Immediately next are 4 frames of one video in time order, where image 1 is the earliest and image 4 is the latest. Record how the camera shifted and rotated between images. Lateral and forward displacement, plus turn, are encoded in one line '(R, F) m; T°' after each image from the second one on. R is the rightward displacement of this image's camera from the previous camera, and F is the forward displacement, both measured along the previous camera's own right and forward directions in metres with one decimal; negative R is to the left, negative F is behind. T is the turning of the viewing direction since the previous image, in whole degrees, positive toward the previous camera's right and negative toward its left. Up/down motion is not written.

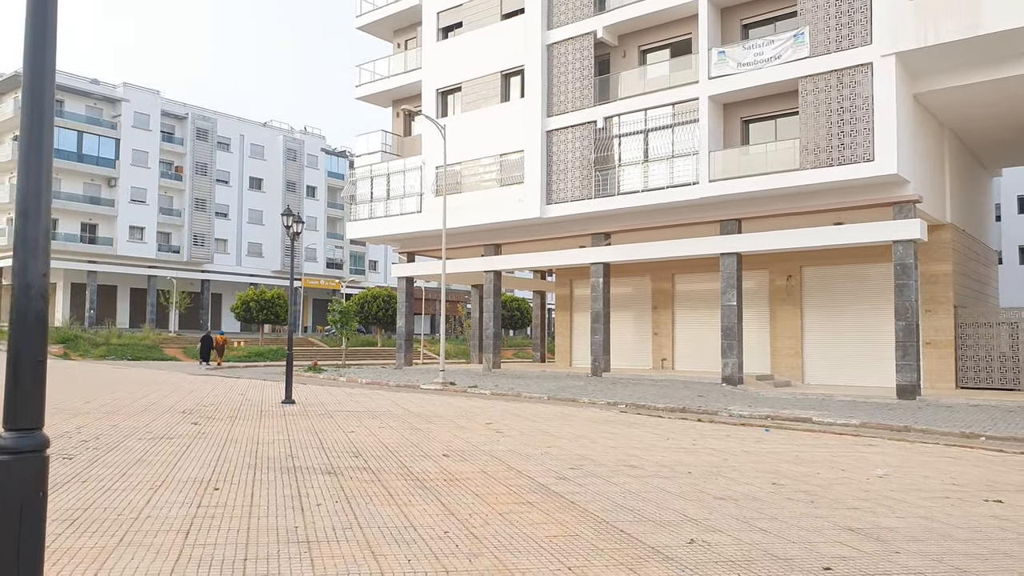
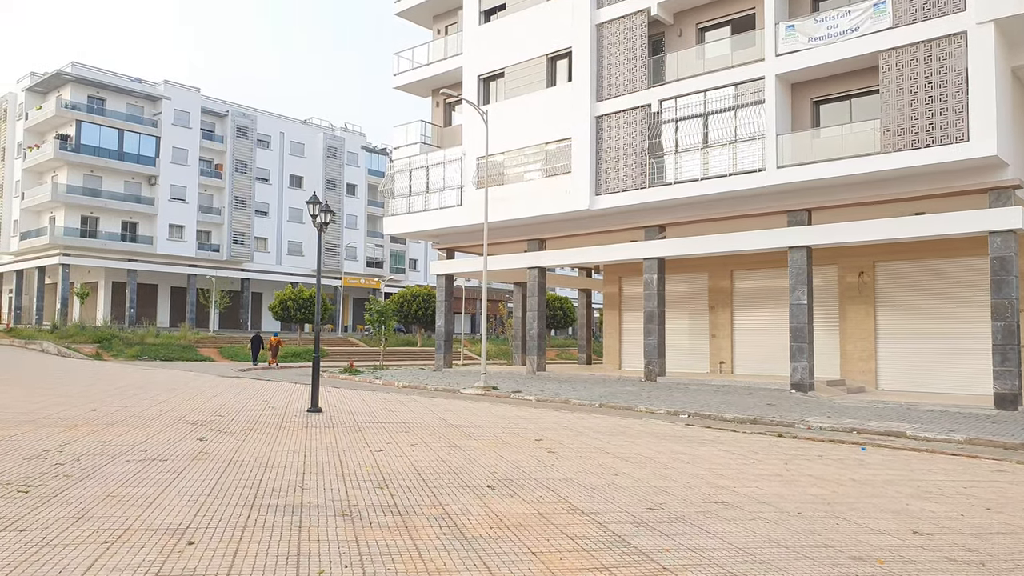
(-0.2, +1.7) m; -3°
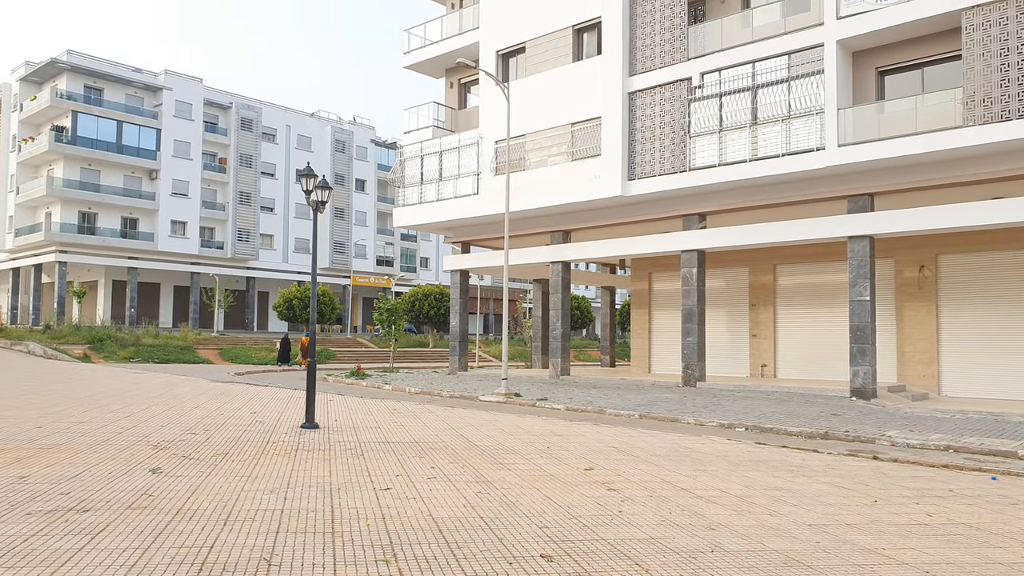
(-0.4, +2.2) m; -1°
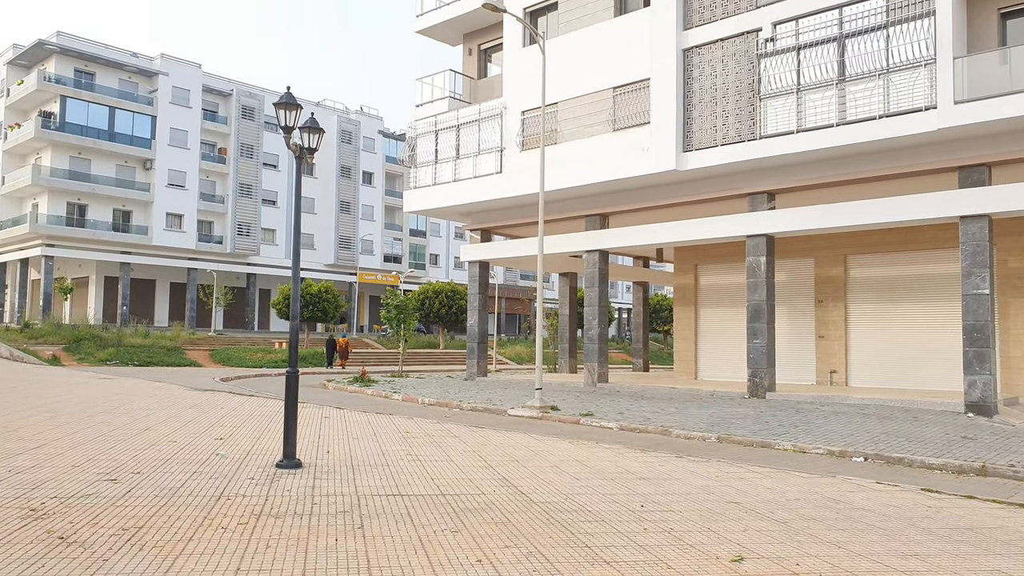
(-0.6, +3.3) m; -1°
